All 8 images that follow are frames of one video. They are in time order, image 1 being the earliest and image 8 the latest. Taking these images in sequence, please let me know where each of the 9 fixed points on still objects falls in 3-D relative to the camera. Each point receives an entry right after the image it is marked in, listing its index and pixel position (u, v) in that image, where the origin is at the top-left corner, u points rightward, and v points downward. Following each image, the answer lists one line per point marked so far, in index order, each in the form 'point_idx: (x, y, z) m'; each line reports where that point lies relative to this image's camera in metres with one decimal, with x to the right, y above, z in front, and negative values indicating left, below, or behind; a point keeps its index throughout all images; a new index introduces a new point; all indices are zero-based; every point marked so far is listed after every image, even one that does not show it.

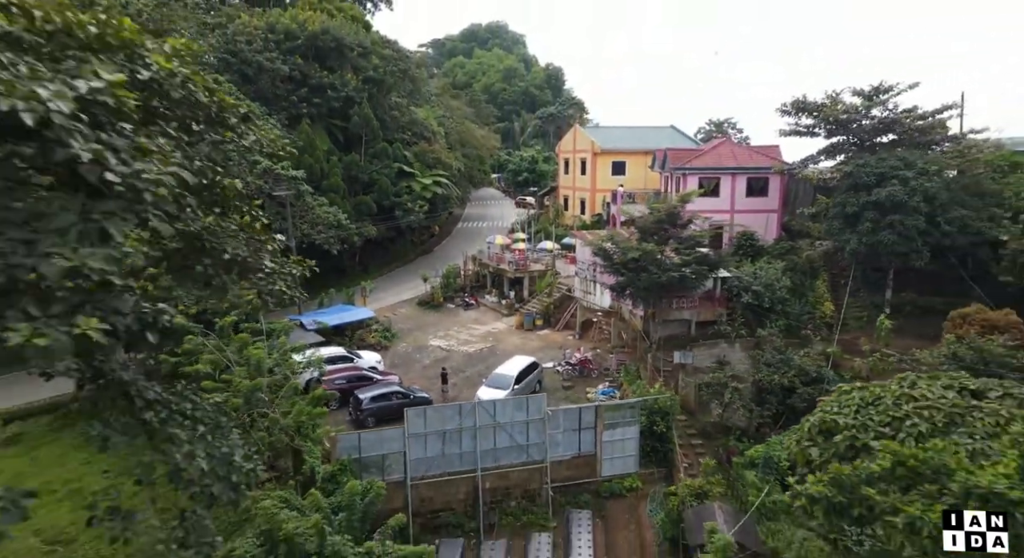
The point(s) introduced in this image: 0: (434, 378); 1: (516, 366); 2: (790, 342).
0: (-1.7, -2.2, +14.4) m
1: (+0.1, -1.7, +12.7) m
2: (+5.9, -1.3, +13.7) m
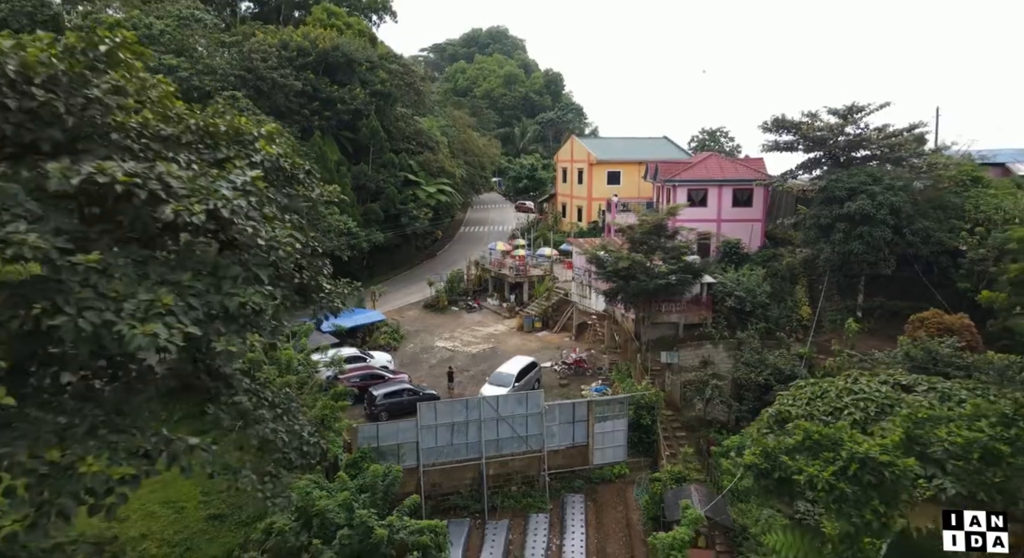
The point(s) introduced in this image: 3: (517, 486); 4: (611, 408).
0: (-1.7, -2.4, +15.6) m
1: (+0.1, -1.9, +13.9) m
2: (+5.9, -1.5, +14.9) m
3: (+0.1, -3.6, +11.3) m
4: (+1.8, -2.3, +11.5) m
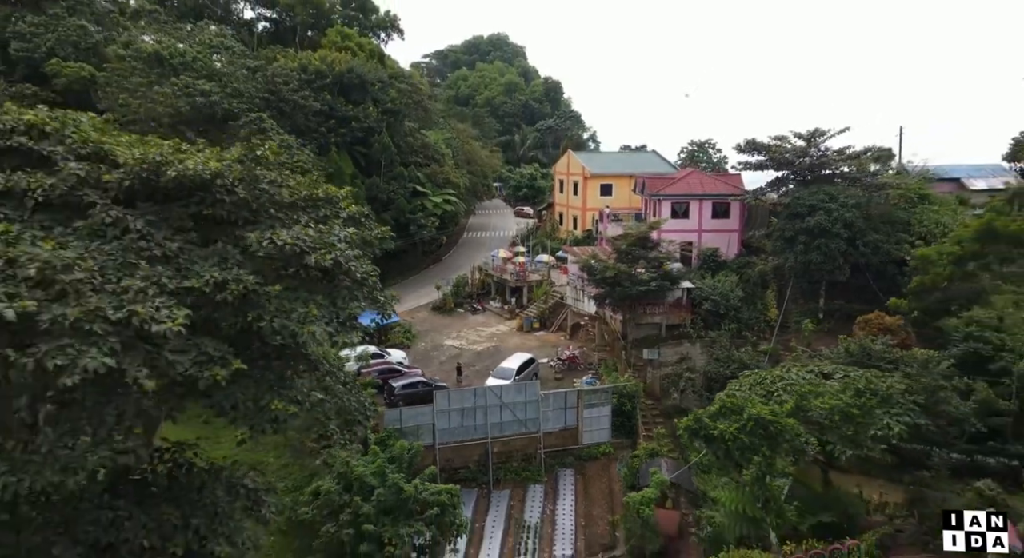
0: (-1.7, -2.5, +17.7) m
1: (+0.1, -2.0, +16.0) m
2: (+6.0, -1.6, +17.0) m
3: (+0.1, -3.8, +13.3) m
4: (+1.8, -2.5, +13.6) m
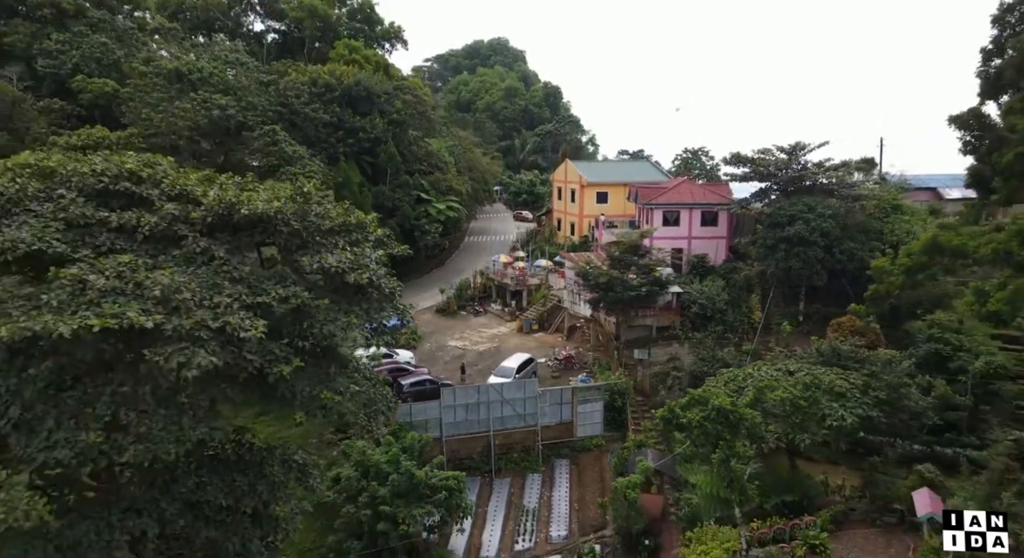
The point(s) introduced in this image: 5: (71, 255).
0: (-1.7, -2.7, +18.9) m
1: (+0.1, -2.2, +17.2) m
2: (+6.0, -1.8, +18.2) m
3: (+0.1, -3.9, +14.6) m
4: (+1.8, -2.6, +14.8) m
5: (-3.6, +0.2, +5.4) m
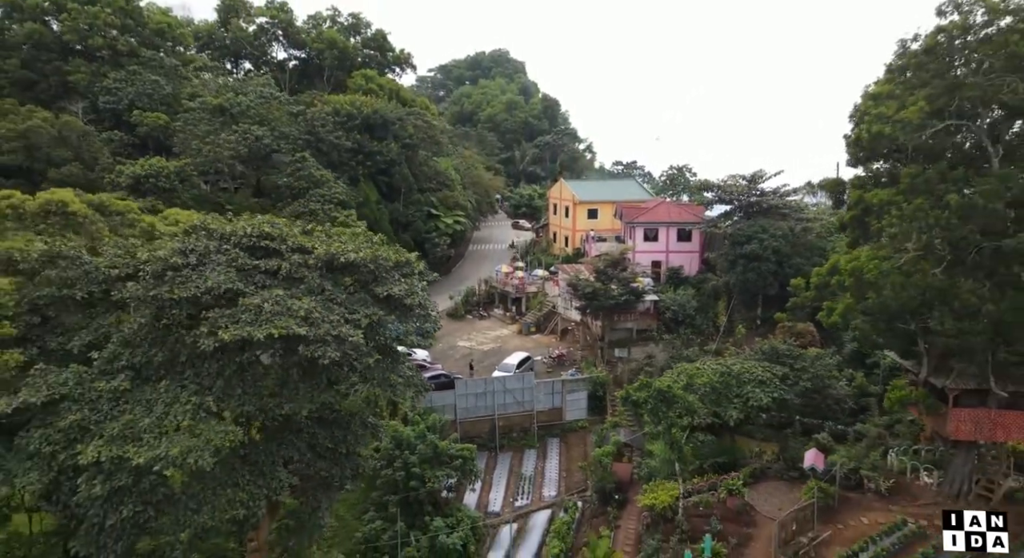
0: (-1.7, -3.0, +22.3) m
1: (+0.1, -2.5, +20.5) m
2: (+6.0, -2.1, +21.5) m
3: (+0.1, -4.3, +17.9) m
4: (+1.8, -2.9, +18.2) m
5: (-3.6, -0.1, +8.8) m
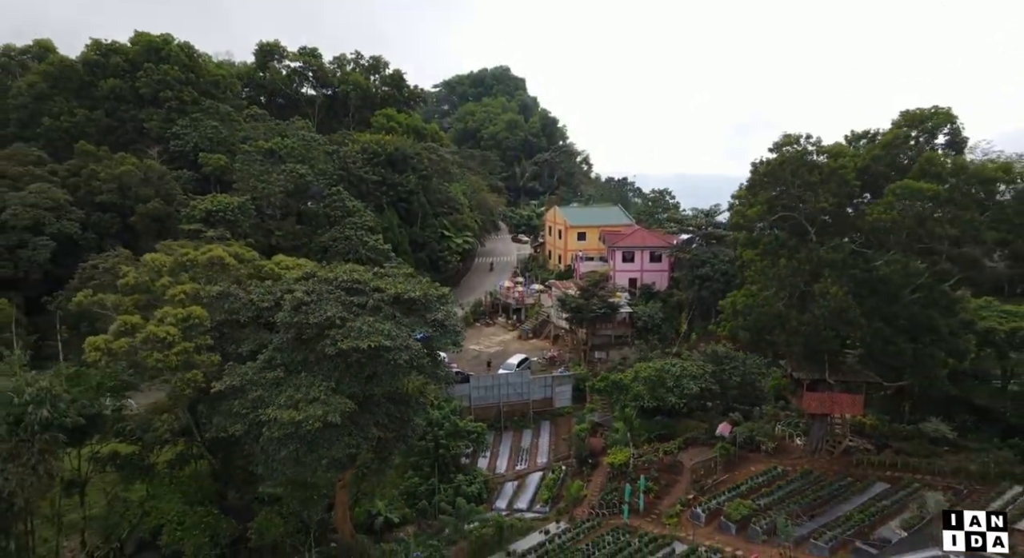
0: (-1.6, -3.7, +27.5) m
1: (+0.2, -3.2, +25.8) m
2: (+6.0, -2.8, +26.8) m
3: (+0.2, -4.9, +23.2) m
4: (+1.9, -3.6, +23.4) m
5: (-3.5, -0.8, +14.0) m
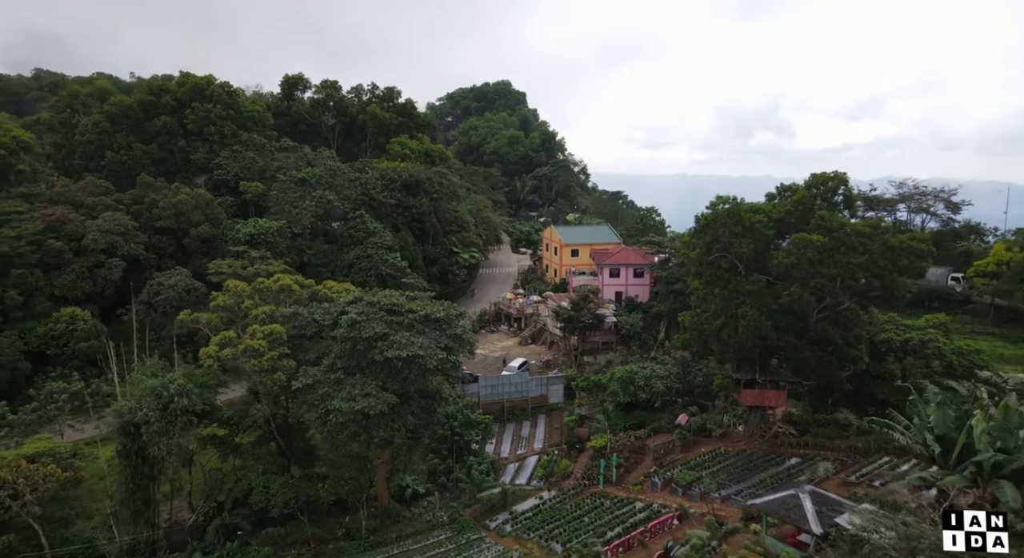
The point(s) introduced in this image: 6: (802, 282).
0: (-1.5, -4.4, +32.0) m
1: (+0.2, -3.9, +30.3) m
2: (+6.1, -3.5, +31.3) m
3: (+0.3, -5.6, +27.7) m
4: (+1.9, -4.3, +27.9) m
5: (-3.5, -1.5, +18.5) m
6: (+7.9, -0.1, +17.6) m
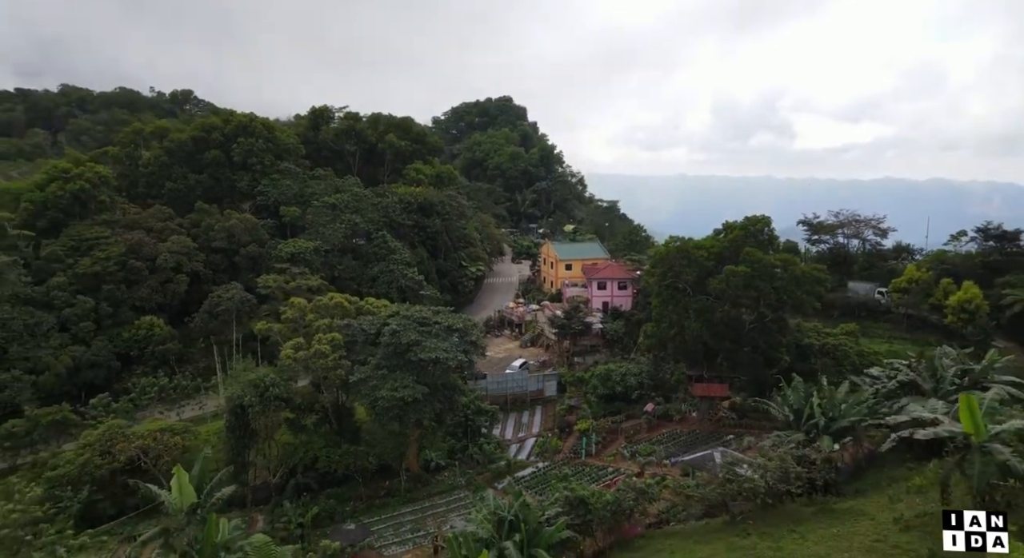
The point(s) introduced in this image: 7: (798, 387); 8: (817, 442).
0: (-1.4, -5.1, +37.8) m
1: (+0.4, -4.6, +36.0) m
2: (+6.2, -4.2, +37.0) m
3: (+0.4, -6.4, +33.4) m
4: (+2.0, -5.1, +33.7) m
5: (-3.4, -2.2, +24.3) m
6: (+8.0, -0.8, +23.3) m
7: (+7.7, -2.9, +17.3) m
8: (+7.7, -4.1, +16.2) m
